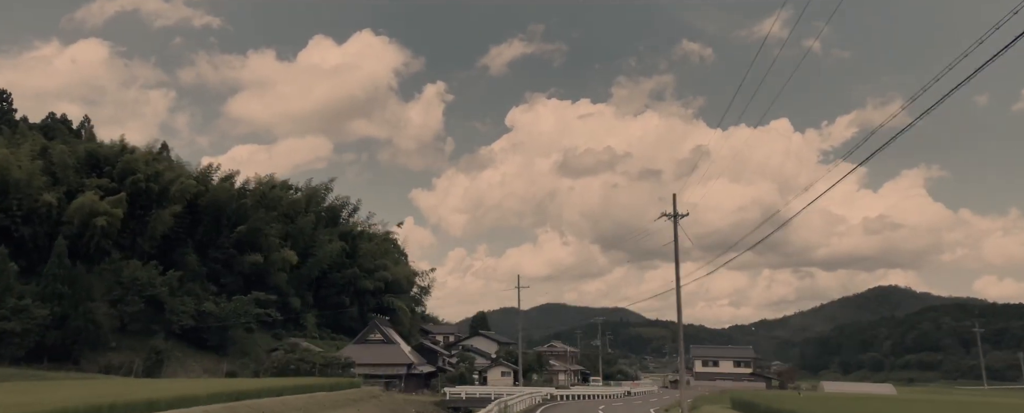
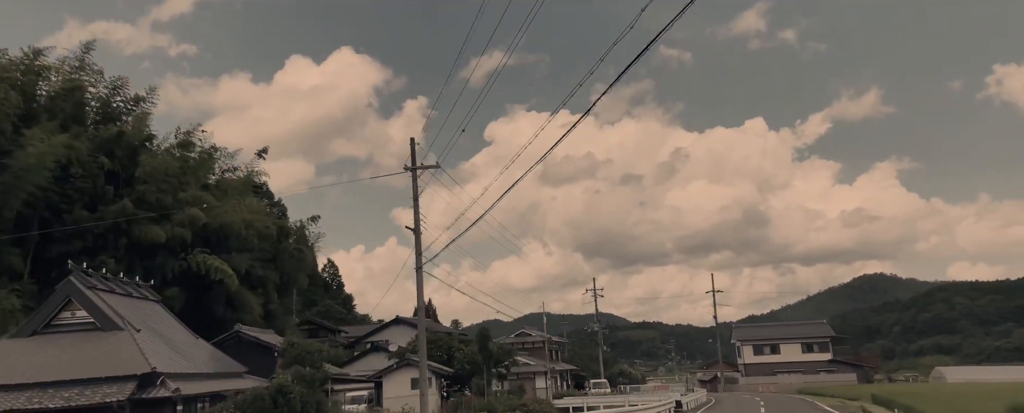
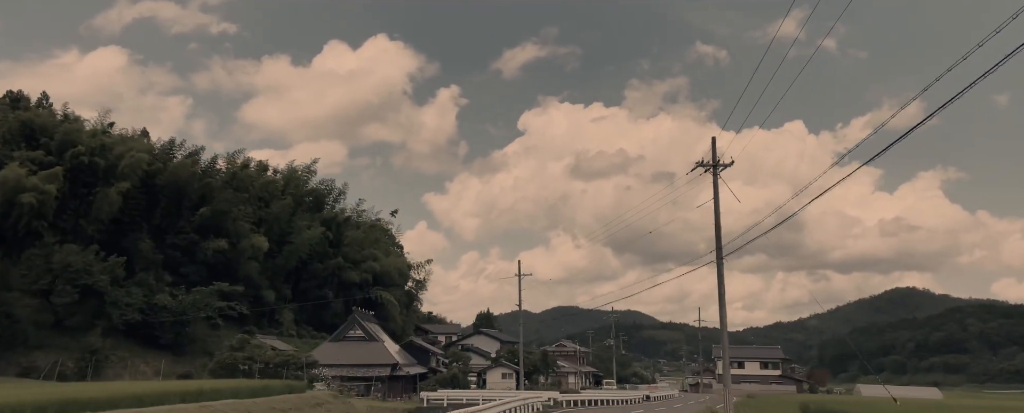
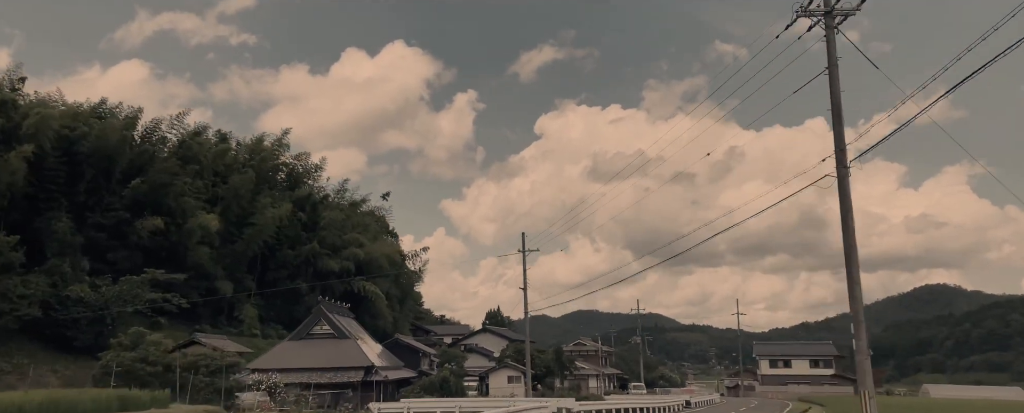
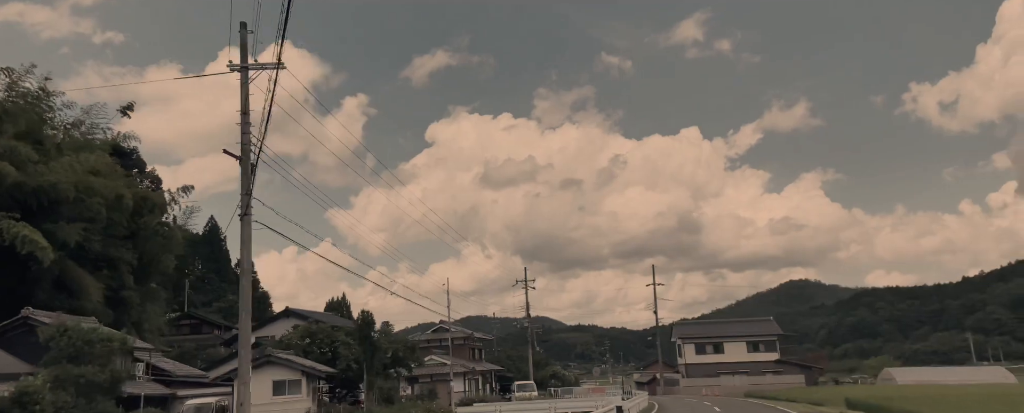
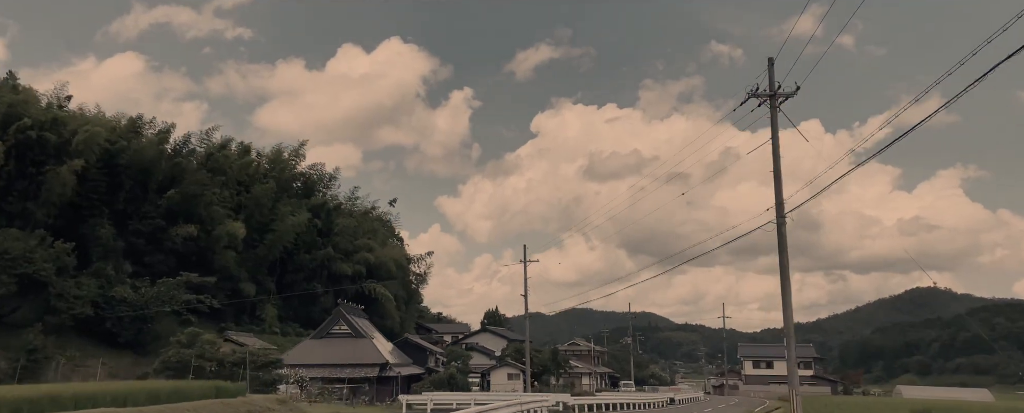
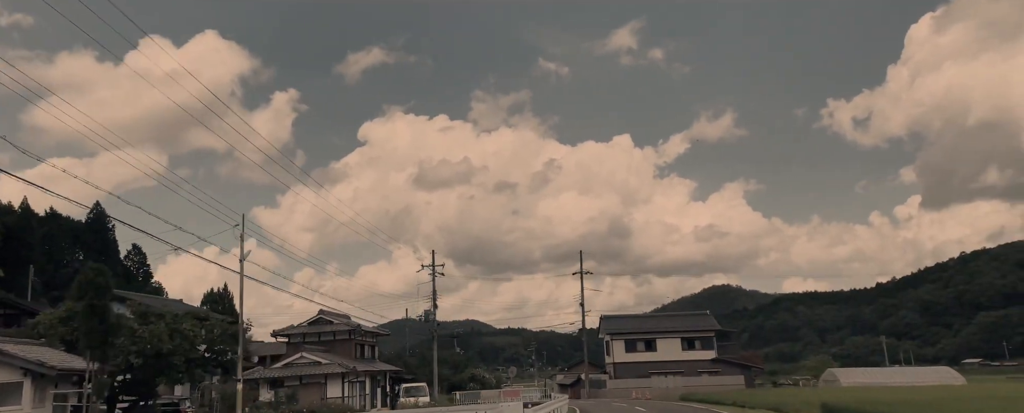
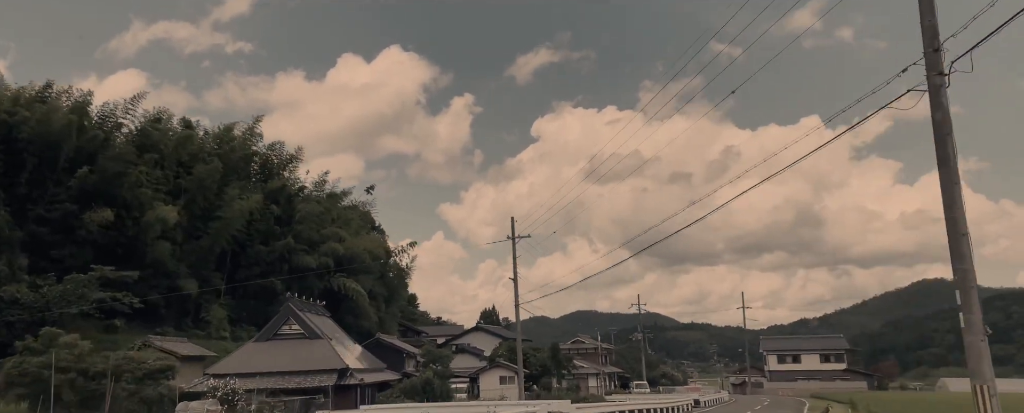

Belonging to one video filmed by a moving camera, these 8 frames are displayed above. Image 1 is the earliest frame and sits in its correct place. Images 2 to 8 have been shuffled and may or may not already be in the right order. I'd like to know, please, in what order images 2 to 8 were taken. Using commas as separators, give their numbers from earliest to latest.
3, 6, 4, 8, 2, 5, 7
